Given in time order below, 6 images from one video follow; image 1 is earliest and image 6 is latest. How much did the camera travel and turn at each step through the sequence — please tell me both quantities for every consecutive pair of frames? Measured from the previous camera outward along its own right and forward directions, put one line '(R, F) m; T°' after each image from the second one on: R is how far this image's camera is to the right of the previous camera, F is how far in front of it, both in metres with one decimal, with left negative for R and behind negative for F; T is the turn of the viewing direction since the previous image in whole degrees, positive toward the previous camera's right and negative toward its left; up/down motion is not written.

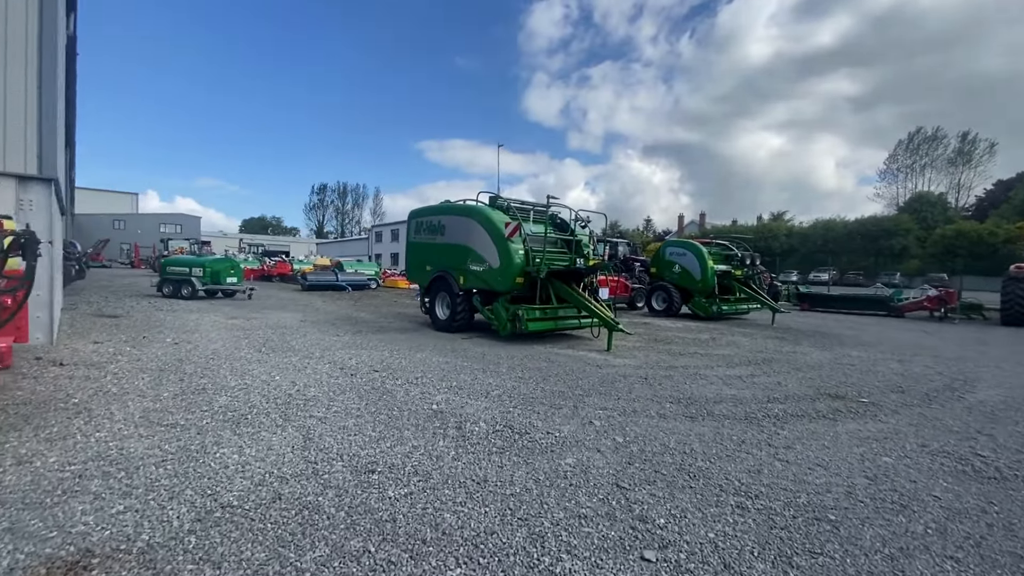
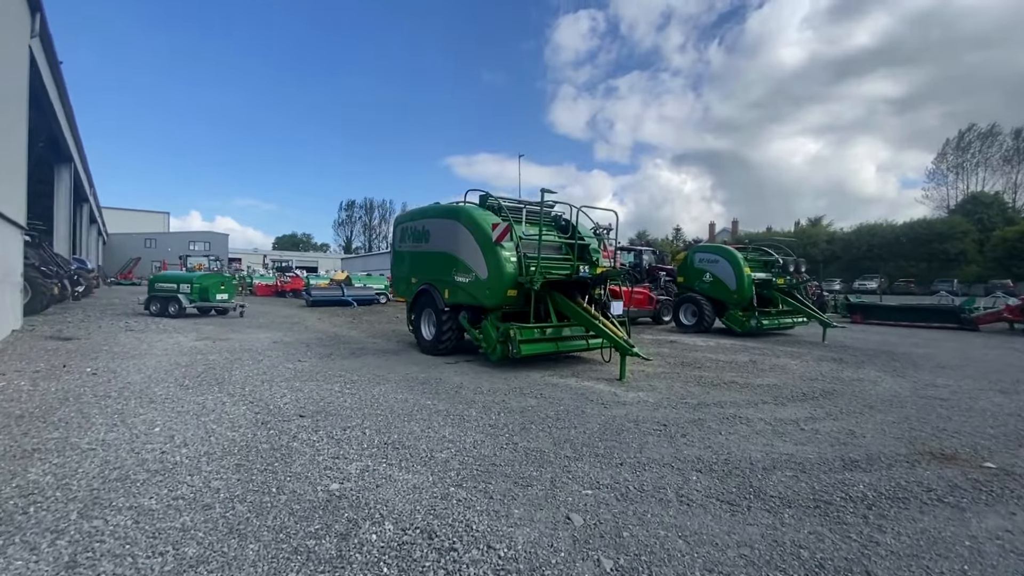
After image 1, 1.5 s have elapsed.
(+0.6, +1.7) m; -3°
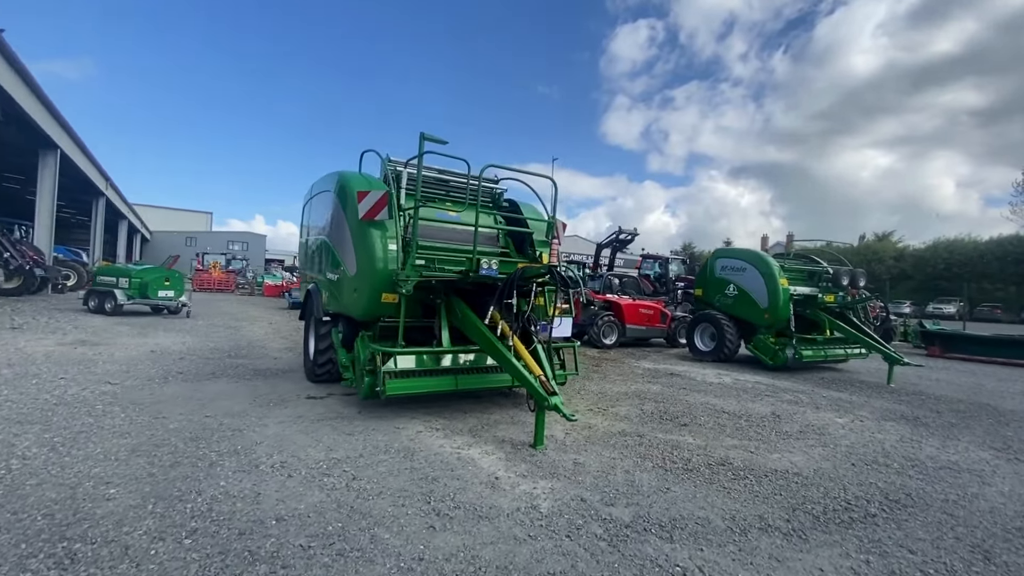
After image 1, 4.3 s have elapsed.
(+1.8, +2.8) m; -5°
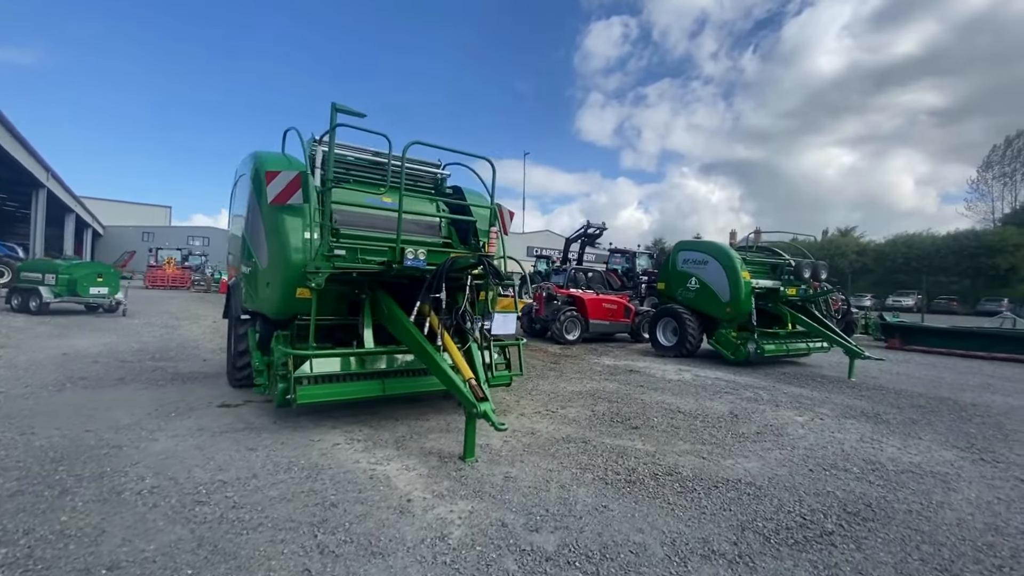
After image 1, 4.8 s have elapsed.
(+0.4, +0.5) m; +3°
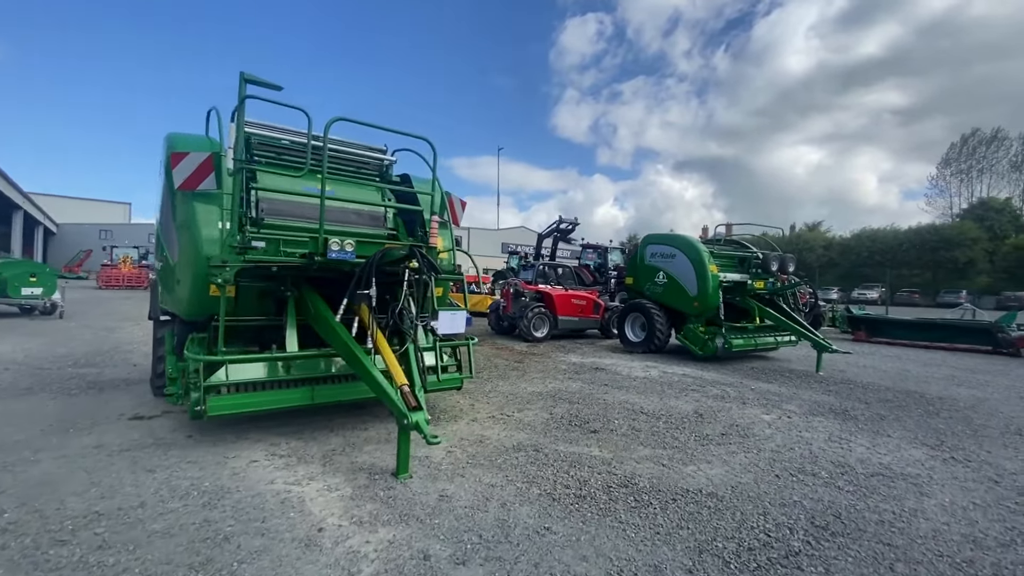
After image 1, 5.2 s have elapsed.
(+0.3, +0.4) m; +3°
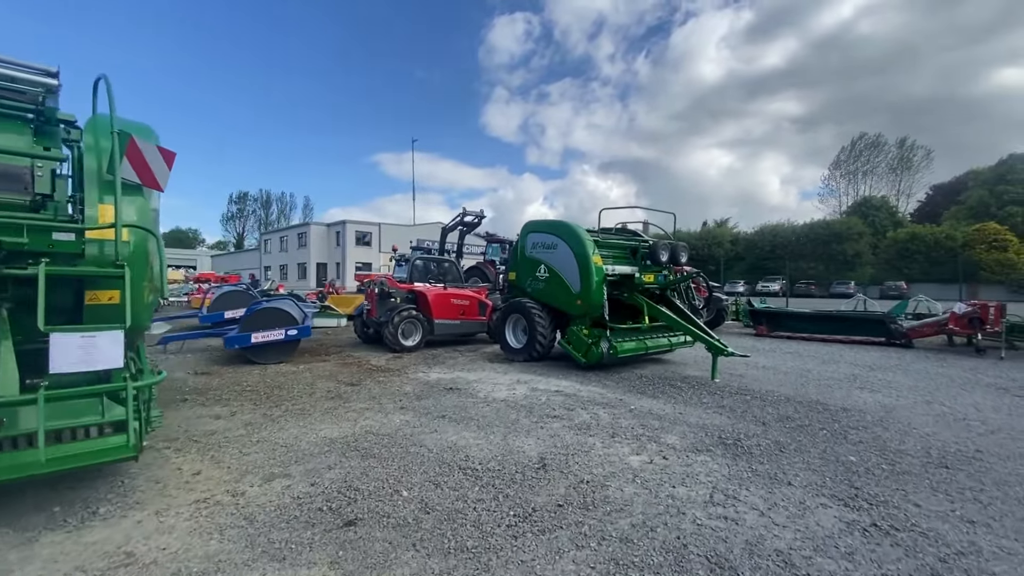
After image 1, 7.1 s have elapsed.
(+1.4, +1.7) m; +8°
